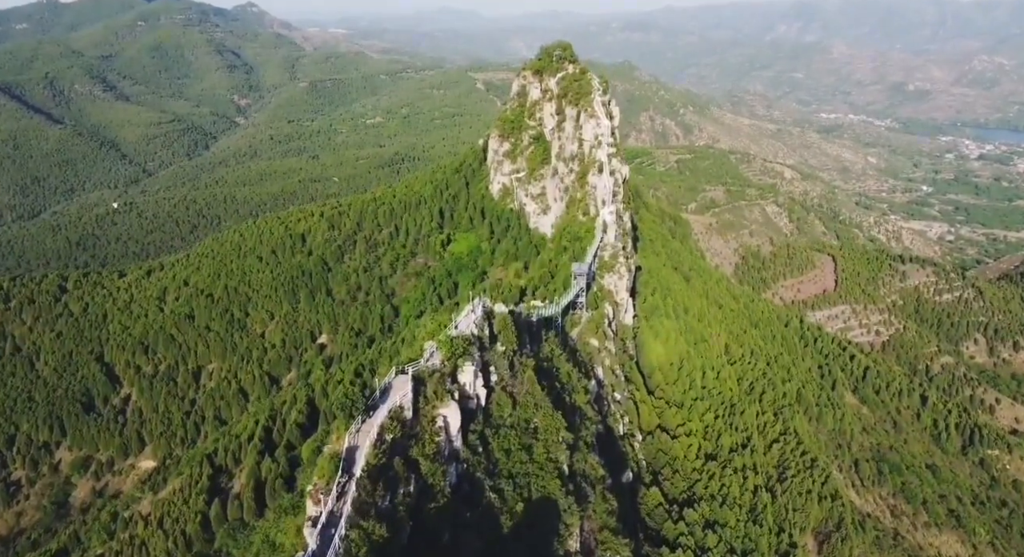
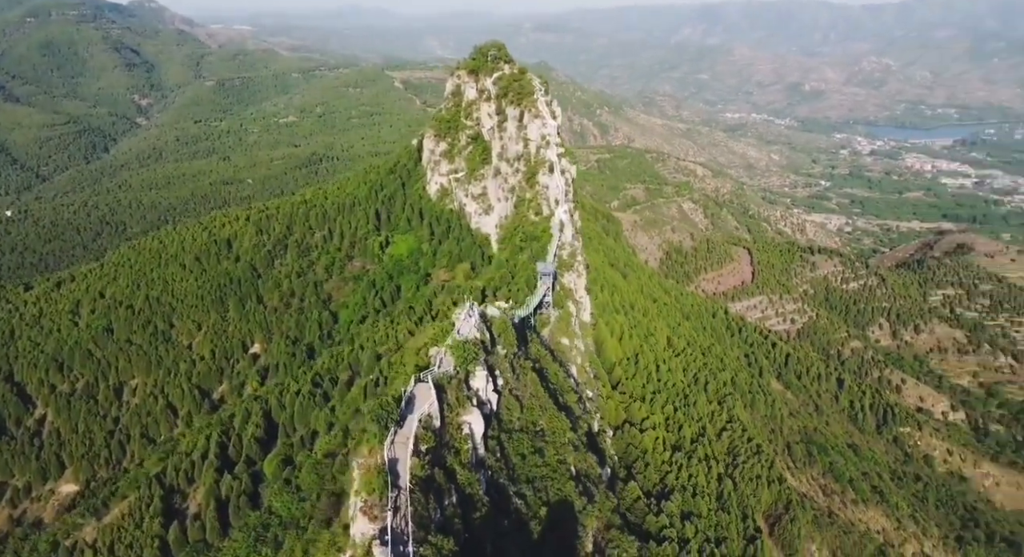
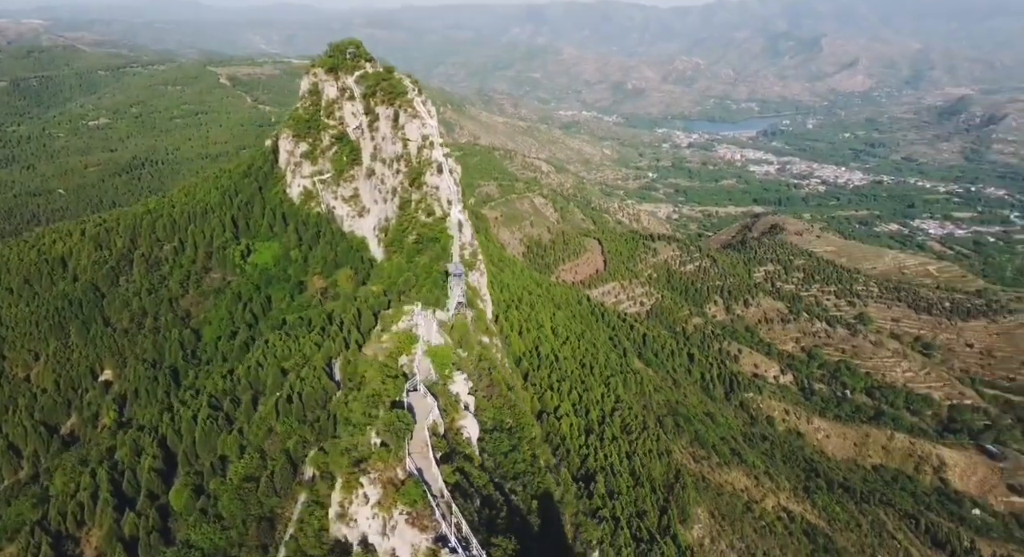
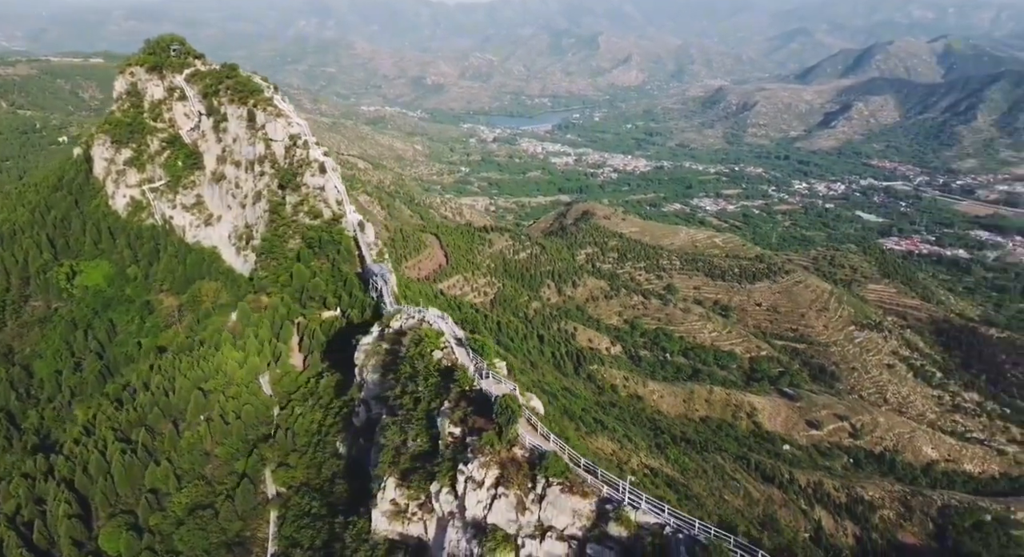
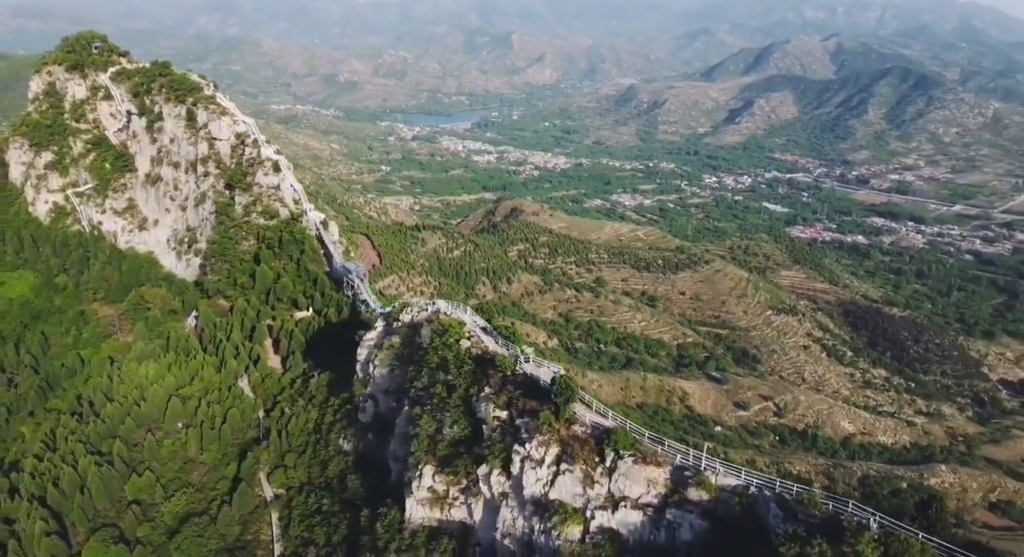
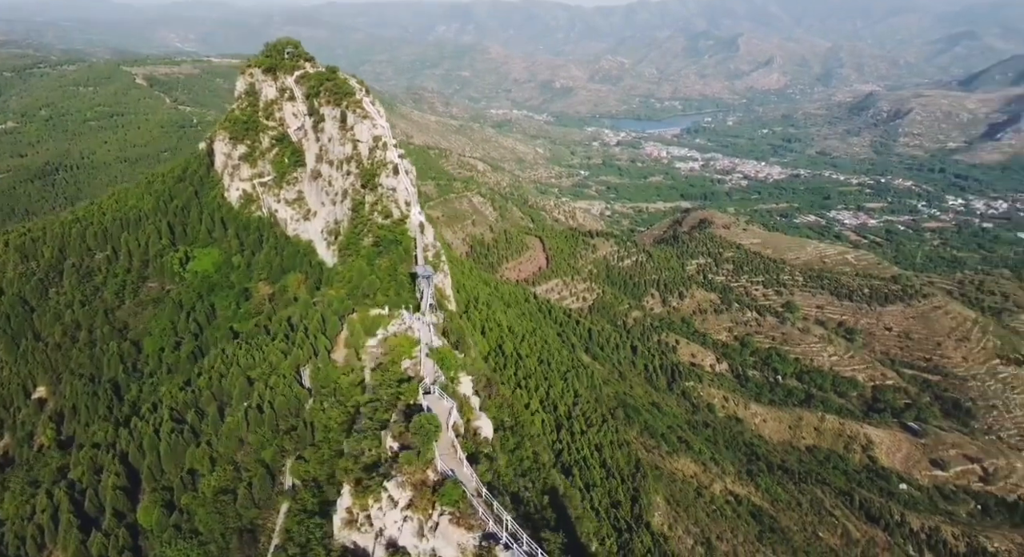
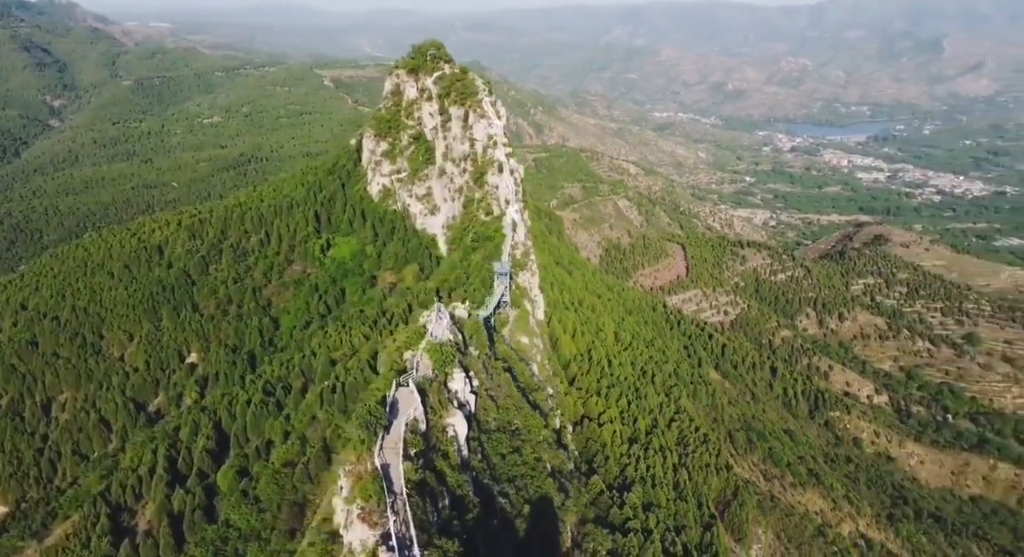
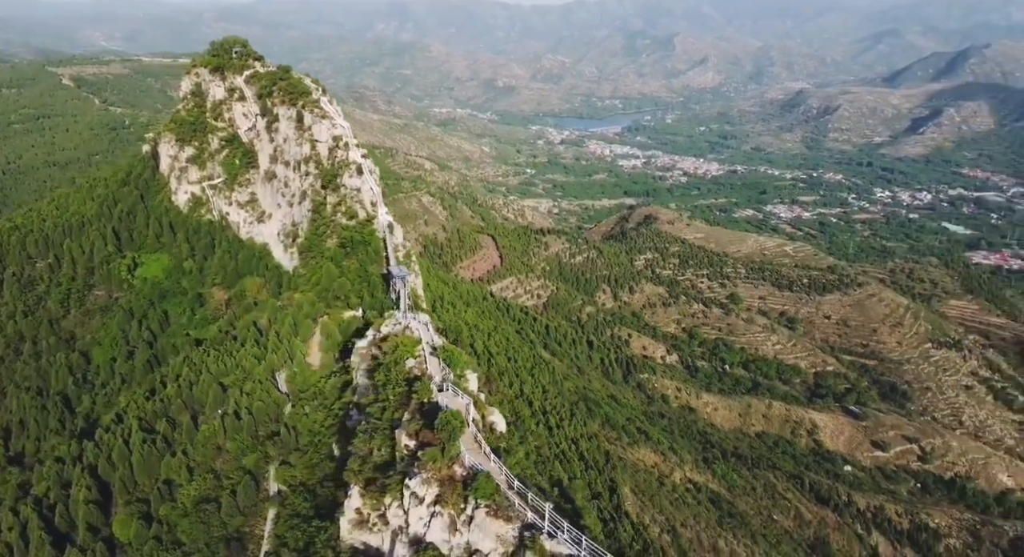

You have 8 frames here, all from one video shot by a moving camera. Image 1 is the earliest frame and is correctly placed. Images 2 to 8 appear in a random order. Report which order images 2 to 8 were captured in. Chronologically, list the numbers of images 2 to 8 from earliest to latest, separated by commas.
2, 7, 3, 6, 8, 4, 5
